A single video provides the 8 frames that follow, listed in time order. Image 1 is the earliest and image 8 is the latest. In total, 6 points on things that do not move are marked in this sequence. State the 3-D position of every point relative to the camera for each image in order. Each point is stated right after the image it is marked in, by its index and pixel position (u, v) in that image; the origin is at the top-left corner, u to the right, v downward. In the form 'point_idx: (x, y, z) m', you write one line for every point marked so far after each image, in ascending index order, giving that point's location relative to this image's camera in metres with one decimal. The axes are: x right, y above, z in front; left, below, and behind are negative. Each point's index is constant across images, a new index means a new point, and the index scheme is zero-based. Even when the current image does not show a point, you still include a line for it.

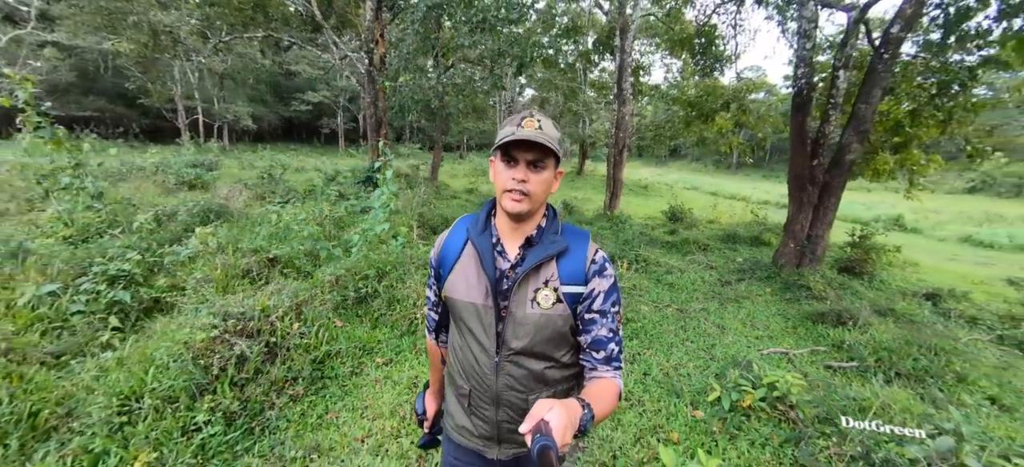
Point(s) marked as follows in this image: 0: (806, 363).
0: (+2.6, -1.1, +3.4) m
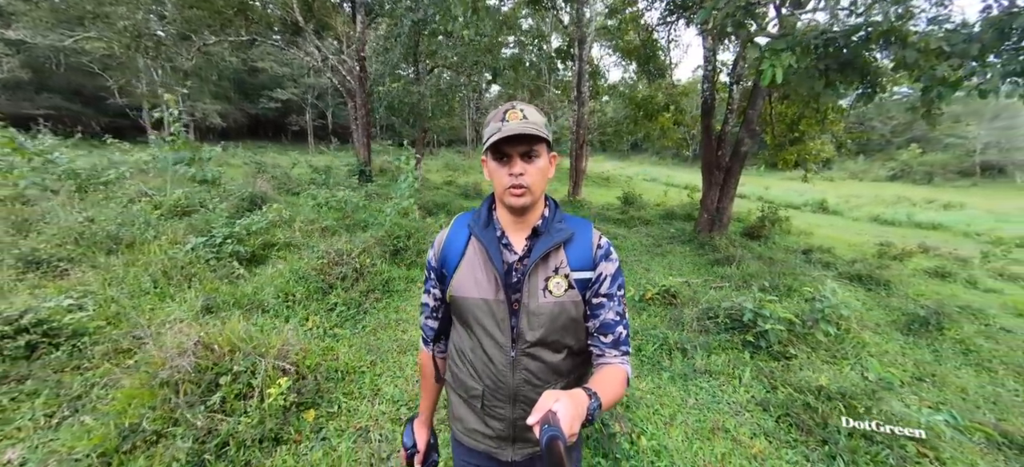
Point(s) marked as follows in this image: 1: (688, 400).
0: (+2.5, -0.6, +5.3) m
1: (+1.3, -1.2, +3.0) m
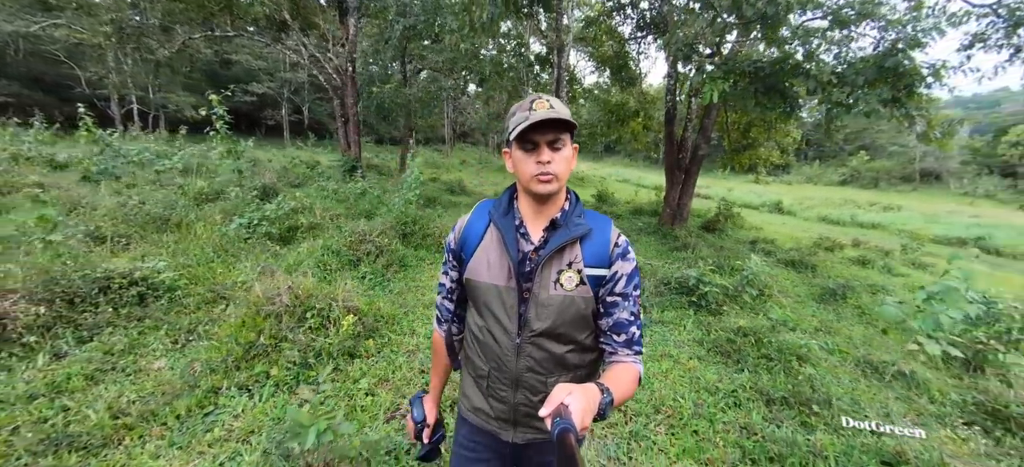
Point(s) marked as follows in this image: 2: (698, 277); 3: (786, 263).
0: (+2.3, -0.4, +6.4) m
1: (+1.3, -1.0, +4.0) m
2: (+2.3, -0.6, +5.0) m
3: (+5.5, -0.6, +7.9) m
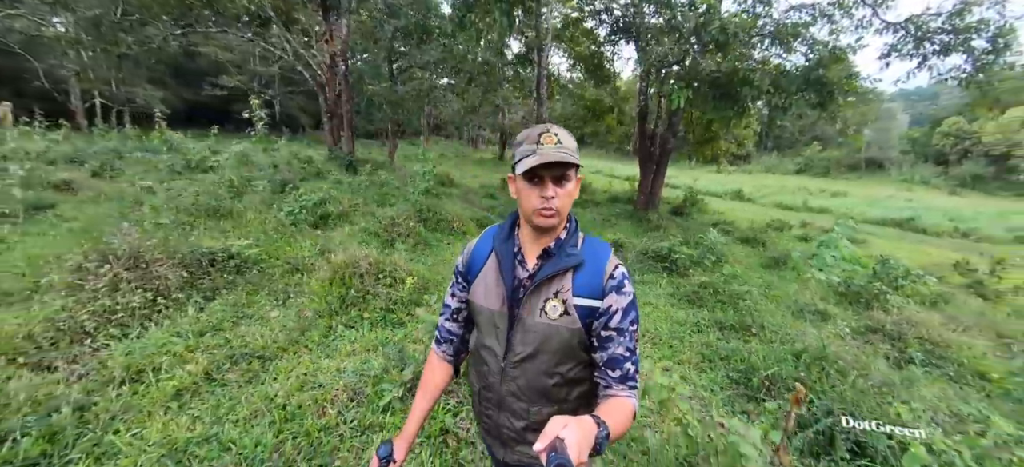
0: (+2.4, -0.1, +7.5) m
1: (+1.5, -0.7, +5.1) m
2: (+2.5, -0.3, +6.1) m
3: (+5.4, -0.1, +9.3) m
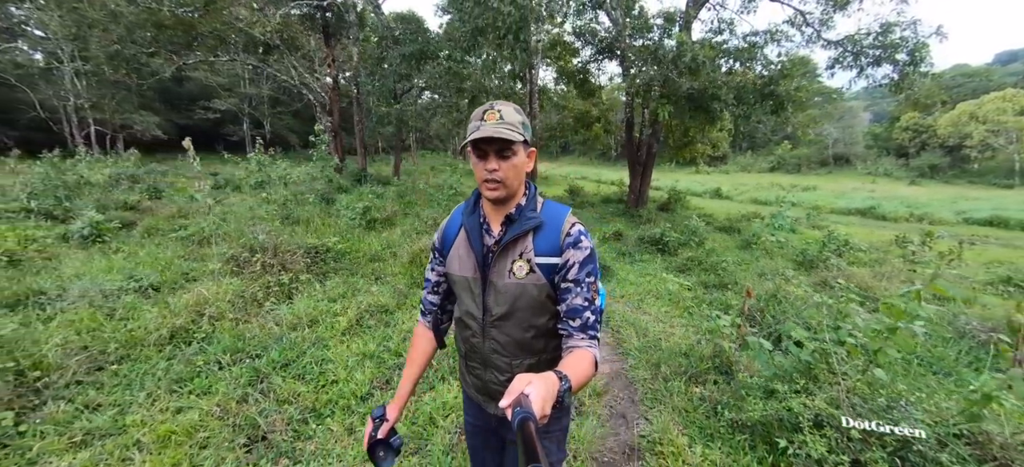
0: (+2.7, +0.1, +8.9) m
1: (+2.0, -0.5, +6.4) m
2: (+2.8, -0.1, +7.5) m
3: (+5.7, +0.1, +10.8) m
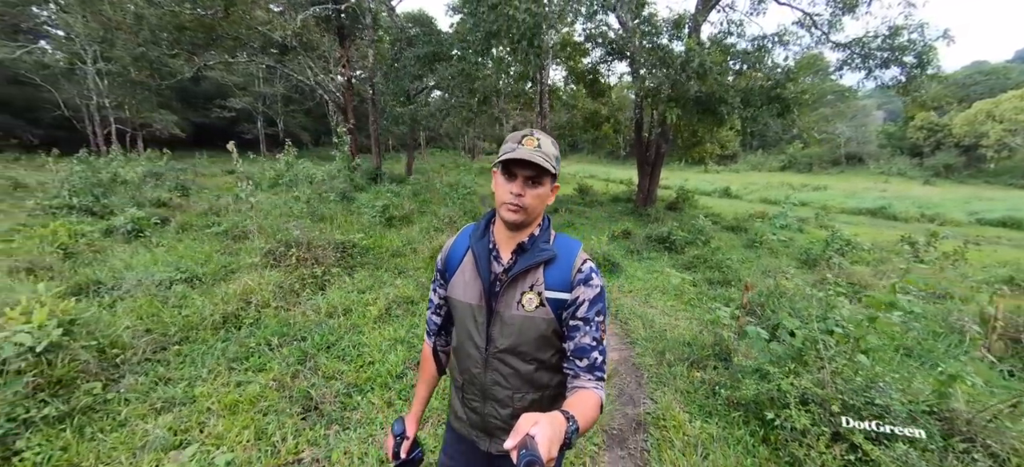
0: (+3.0, +0.1, +9.2) m
1: (+2.2, -0.5, +6.7) m
2: (+3.1, 0.0, +7.8) m
3: (+6.0, +0.2, +11.0) m
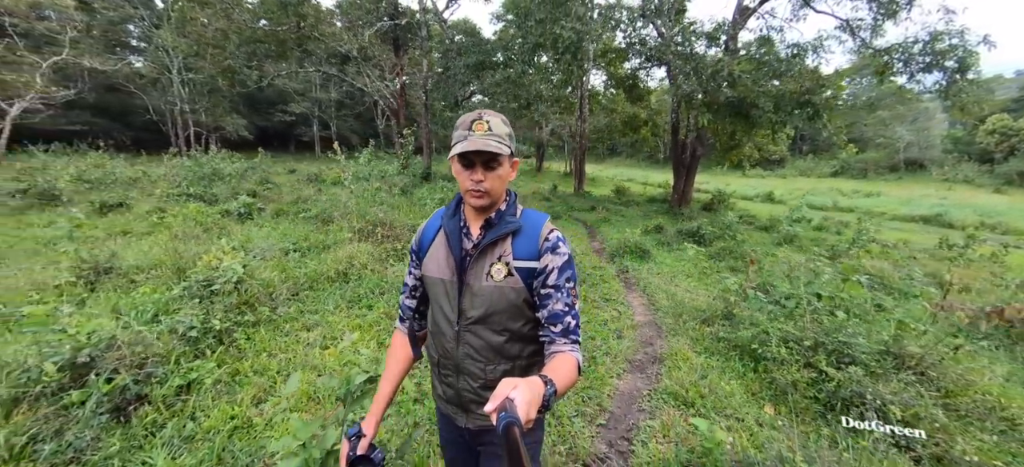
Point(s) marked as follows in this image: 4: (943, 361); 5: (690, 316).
0: (+4.0, +0.2, +9.8) m
1: (+3.0, -0.4, +7.4) m
2: (+4.0, +0.1, +8.4) m
3: (+7.1, +0.2, +11.4) m
4: (+3.4, -1.0, +3.2) m
5: (+2.0, -0.9, +4.4) m
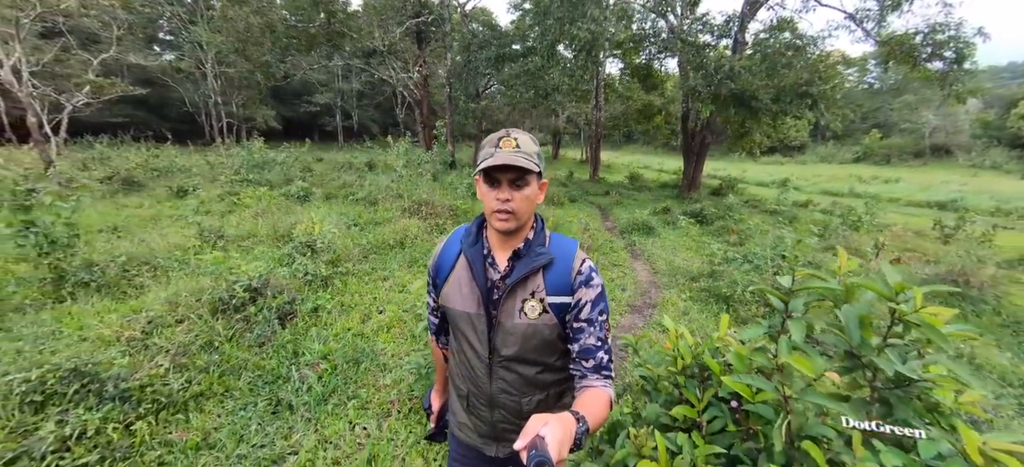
0: (+4.5, +0.7, +10.8) m
1: (+3.4, +0.1, +8.4) m
2: (+4.5, +0.5, +9.4) m
3: (+7.8, +0.7, +12.2) m
4: (+3.7, -0.7, +4.2) m
5: (+2.3, -0.6, +5.5) m
